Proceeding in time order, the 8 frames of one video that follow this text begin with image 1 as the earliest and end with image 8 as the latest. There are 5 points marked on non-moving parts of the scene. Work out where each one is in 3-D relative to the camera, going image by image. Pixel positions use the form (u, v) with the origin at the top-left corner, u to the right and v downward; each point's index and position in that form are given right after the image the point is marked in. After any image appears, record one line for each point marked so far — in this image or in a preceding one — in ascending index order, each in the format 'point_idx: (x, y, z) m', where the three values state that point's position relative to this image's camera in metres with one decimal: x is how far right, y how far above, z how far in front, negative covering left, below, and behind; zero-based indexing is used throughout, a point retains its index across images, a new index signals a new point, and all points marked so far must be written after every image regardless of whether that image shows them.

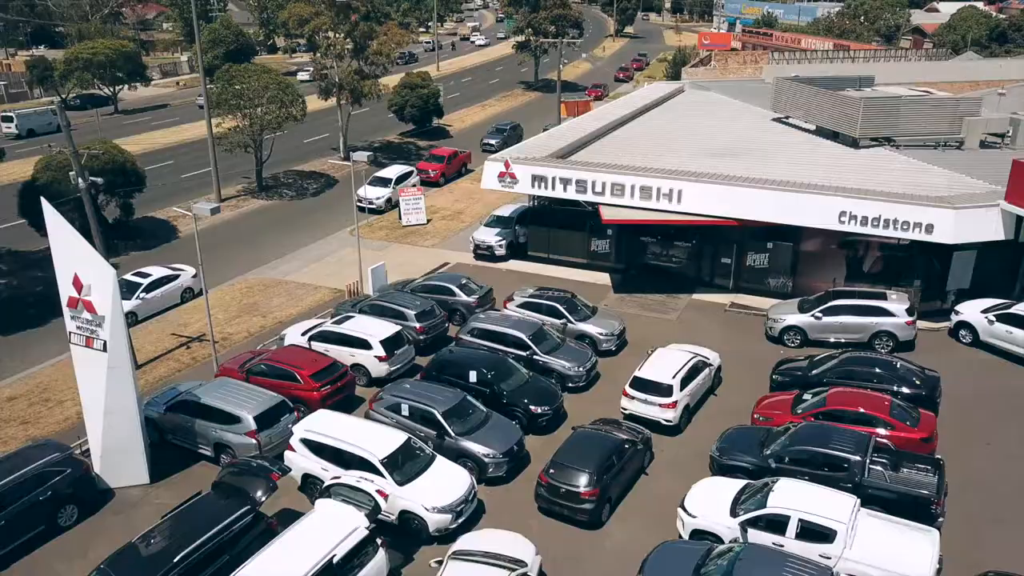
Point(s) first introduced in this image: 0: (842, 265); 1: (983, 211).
0: (+7.9, +0.5, +18.3) m
1: (+9.9, +1.6, +16.2) m
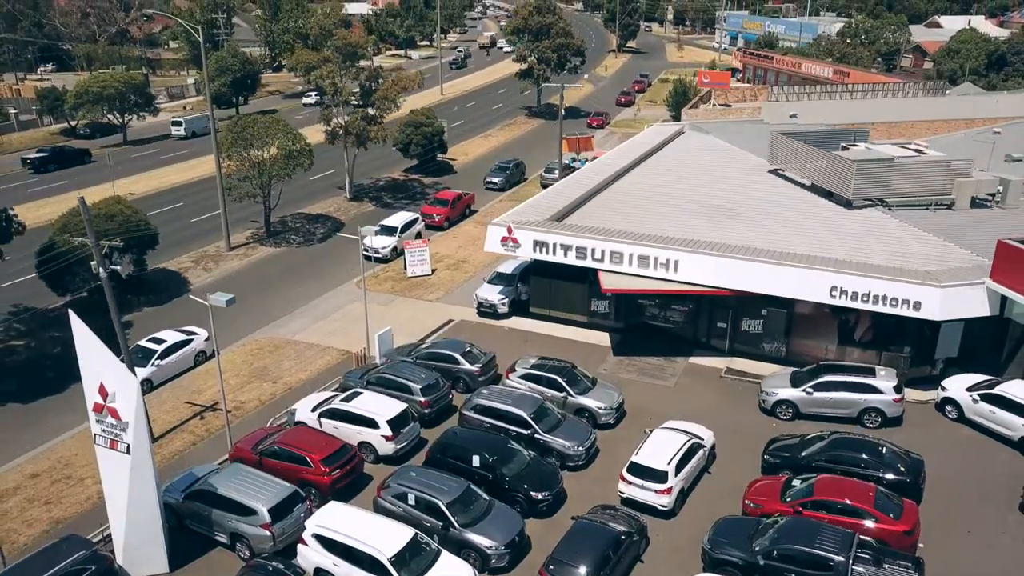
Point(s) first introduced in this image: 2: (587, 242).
0: (+7.9, -1.1, +18.9) m
1: (+10.0, 0.0, +16.7) m
2: (+1.9, +1.2, +19.6) m
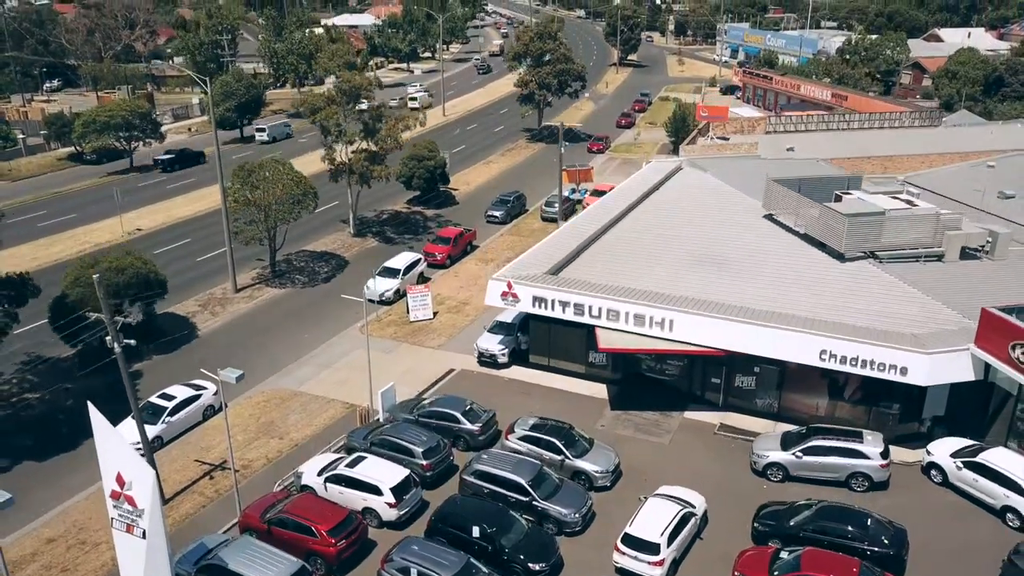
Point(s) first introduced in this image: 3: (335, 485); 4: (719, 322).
0: (+7.9, -2.6, +19.5) m
1: (+10.0, -1.5, +17.3) m
2: (+1.9, -0.3, +20.1) m
3: (-3.7, -4.2, +16.2) m
4: (+5.1, -0.8, +18.8) m
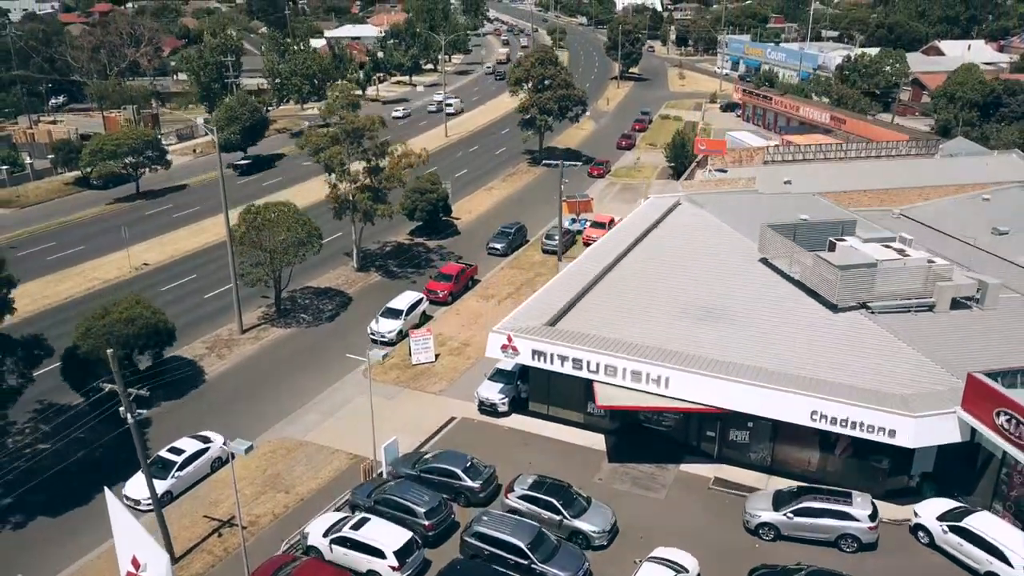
0: (+7.9, -4.1, +20.0) m
1: (+10.0, -3.0, +17.8) m
2: (+1.9, -1.8, +20.7) m
3: (-3.7, -5.6, +16.7) m
4: (+5.1, -2.3, +19.3) m
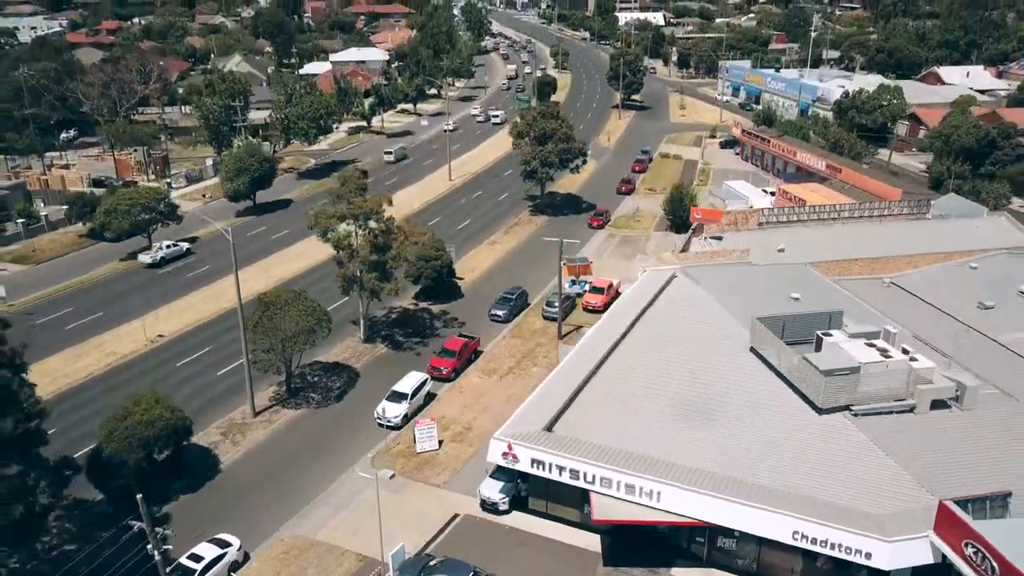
0: (+7.9, -7.3, +21.1) m
1: (+9.9, -6.2, +18.9) m
2: (+1.9, -5.0, +21.9) m
3: (-3.8, -8.9, +17.9) m
4: (+5.1, -5.6, +20.5) m
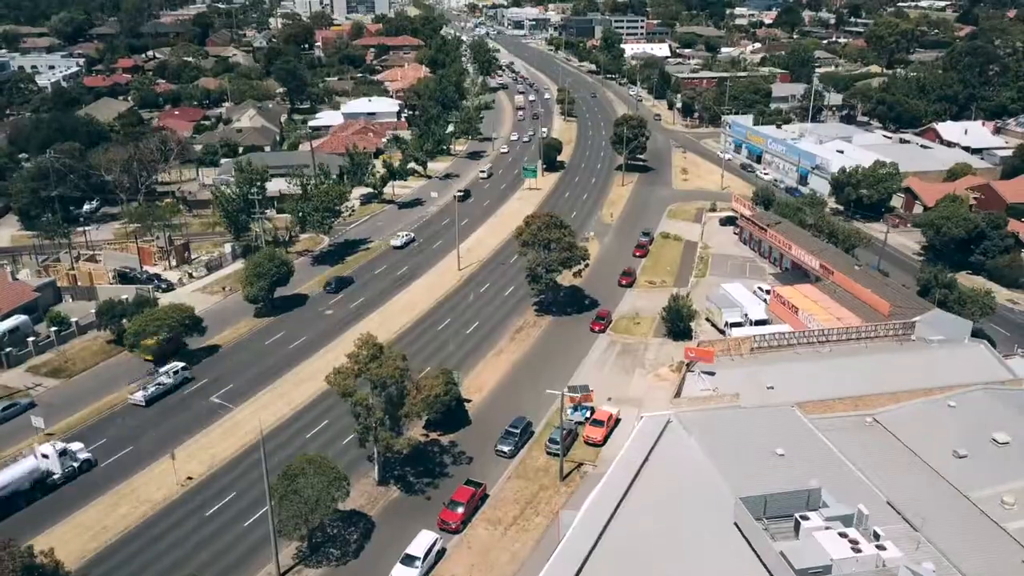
0: (+8.0, -14.5, +23.5) m
1: (+10.0, -13.4, +21.3) m
2: (+2.0, -12.2, +24.4) m
3: (-3.7, -16.0, +20.4) m
4: (+5.1, -12.7, +23.0) m
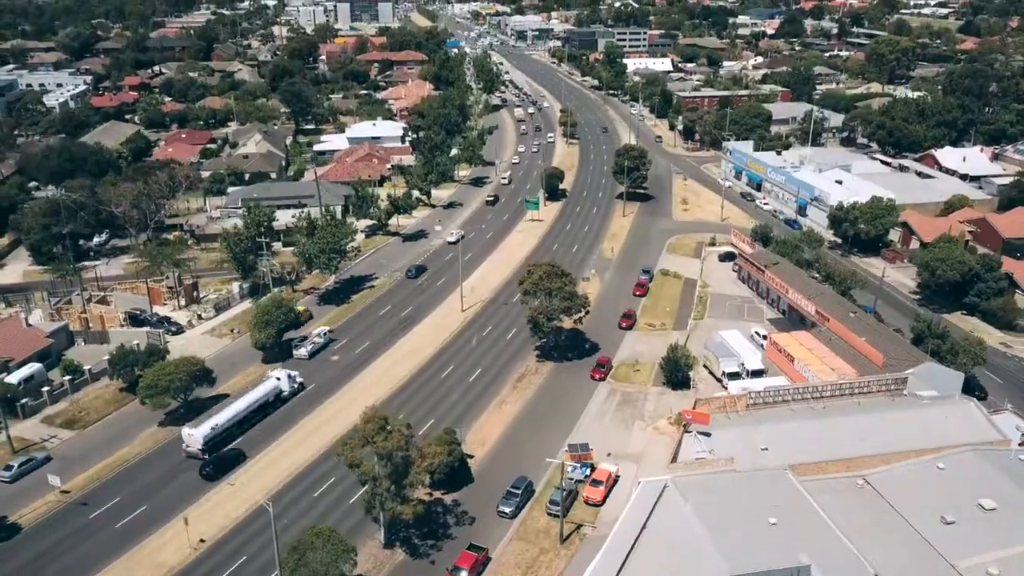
0: (+8.0, -18.0, +24.8) m
1: (+10.0, -16.9, +22.6) m
2: (+2.0, -15.7, +25.6) m
3: (-3.7, -19.5, +21.7) m
4: (+5.1, -16.2, +24.2) m
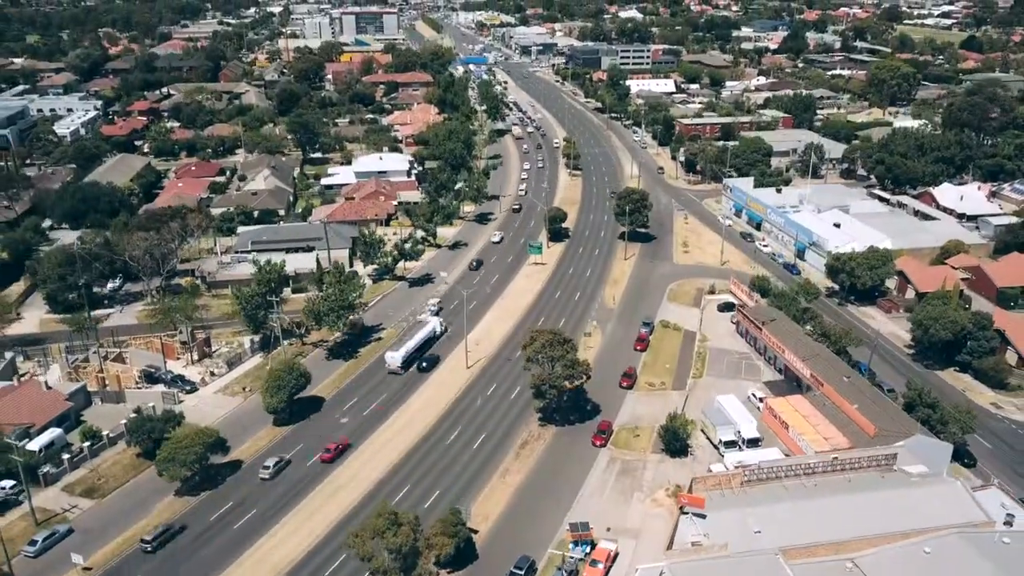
0: (+8.1, -23.1, +26.5) m
1: (+10.0, -22.0, +24.3) m
2: (+2.1, -20.8, +27.4) m
3: (-3.7, -24.6, +23.5) m
4: (+5.2, -21.3, +26.0) m
